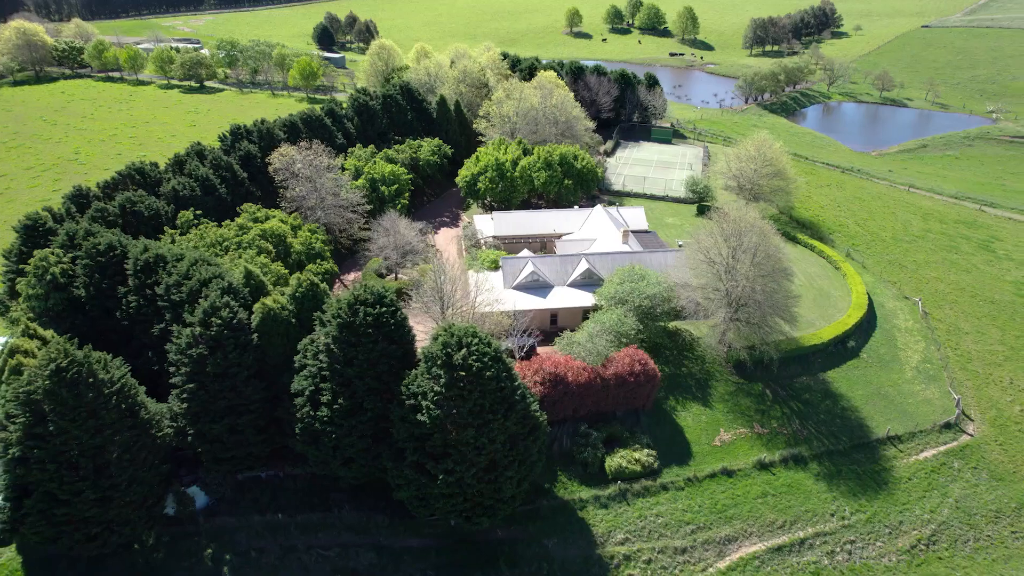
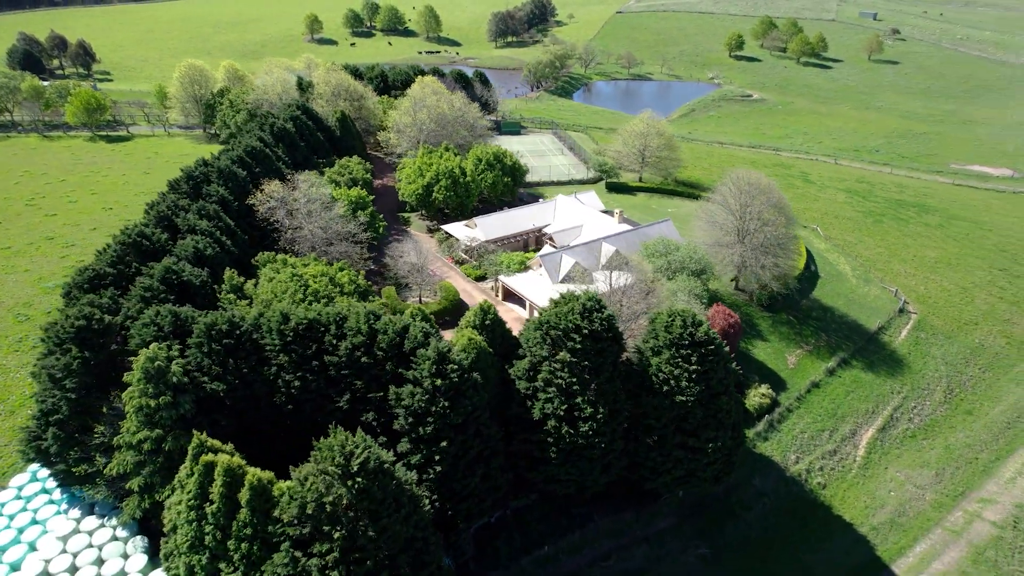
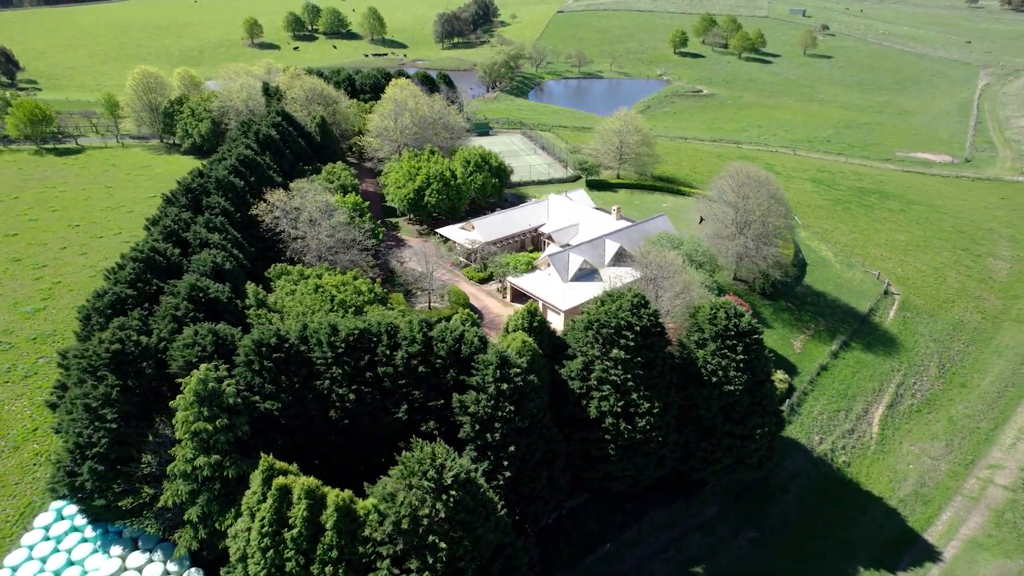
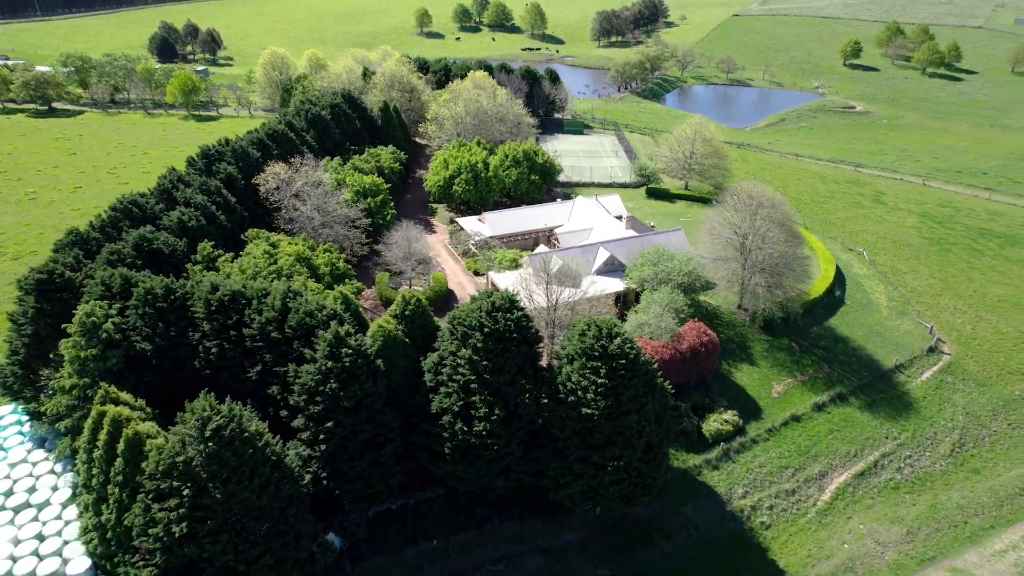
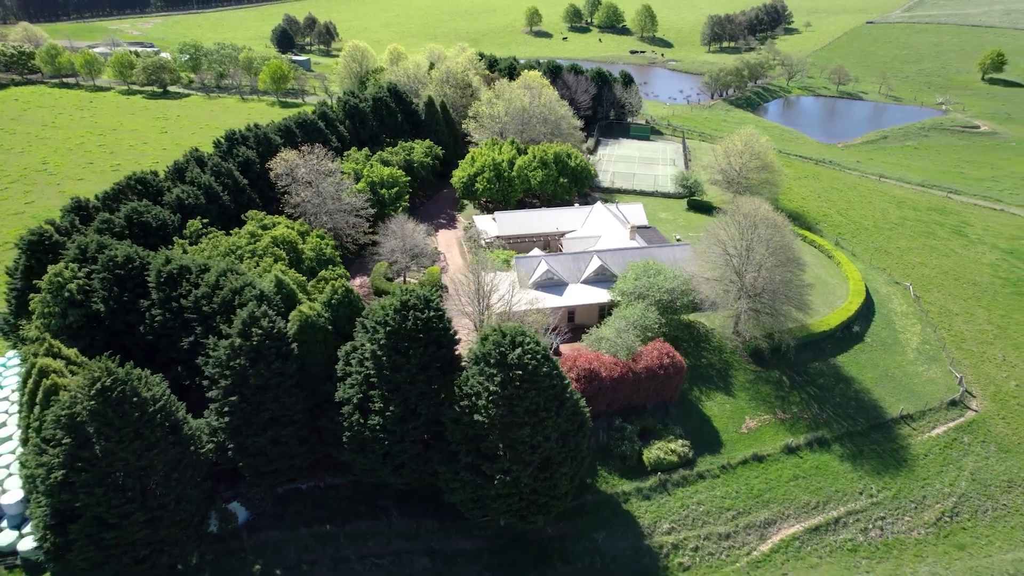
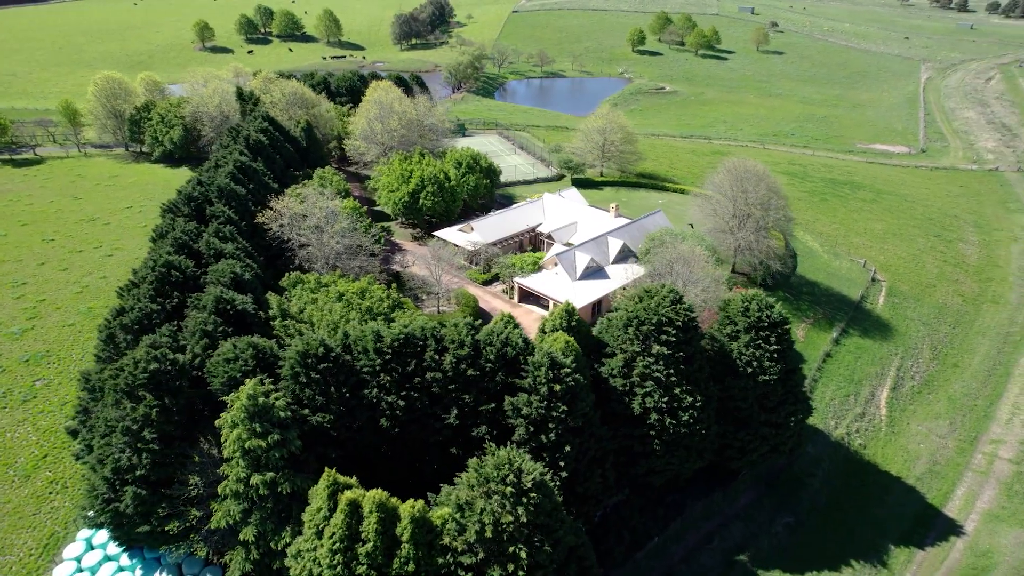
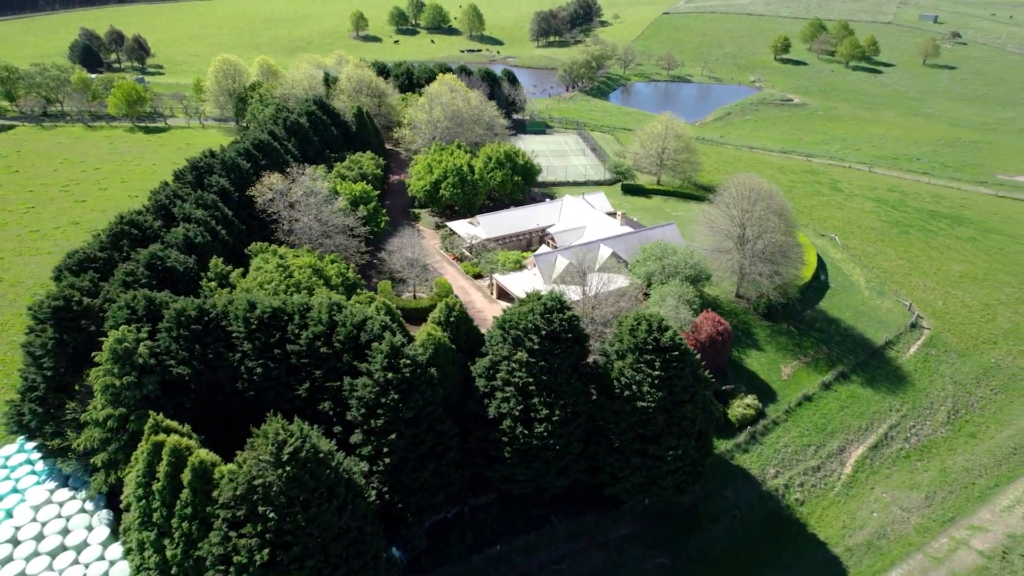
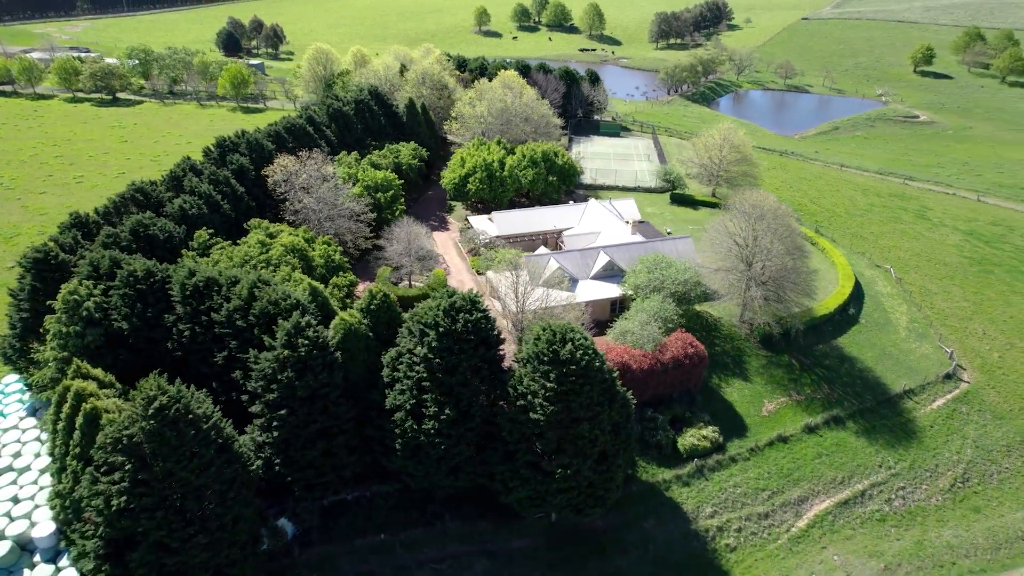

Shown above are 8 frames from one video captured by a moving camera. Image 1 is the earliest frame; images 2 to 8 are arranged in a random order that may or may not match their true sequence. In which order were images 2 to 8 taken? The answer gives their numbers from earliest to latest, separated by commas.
5, 8, 4, 7, 2, 3, 6
